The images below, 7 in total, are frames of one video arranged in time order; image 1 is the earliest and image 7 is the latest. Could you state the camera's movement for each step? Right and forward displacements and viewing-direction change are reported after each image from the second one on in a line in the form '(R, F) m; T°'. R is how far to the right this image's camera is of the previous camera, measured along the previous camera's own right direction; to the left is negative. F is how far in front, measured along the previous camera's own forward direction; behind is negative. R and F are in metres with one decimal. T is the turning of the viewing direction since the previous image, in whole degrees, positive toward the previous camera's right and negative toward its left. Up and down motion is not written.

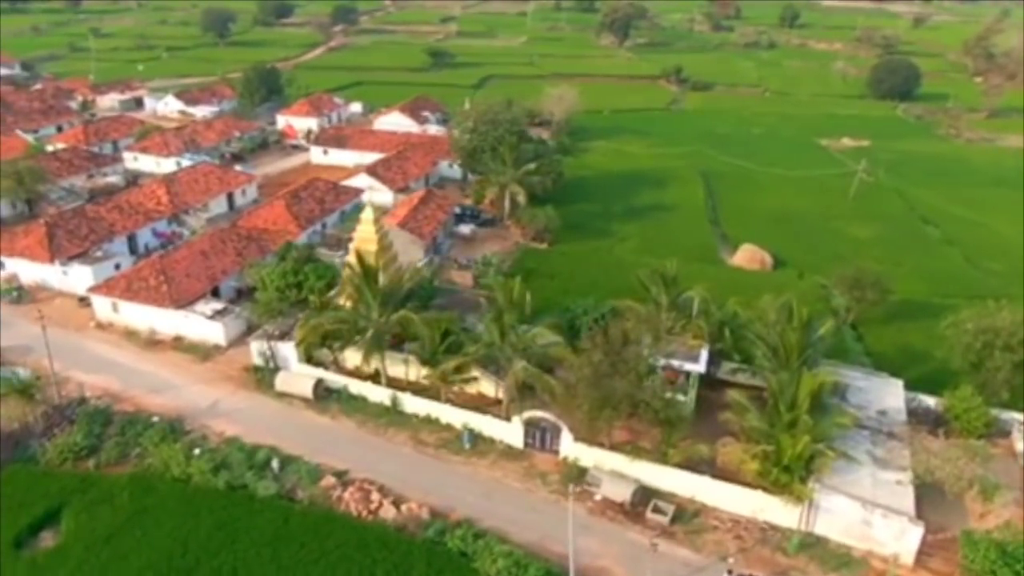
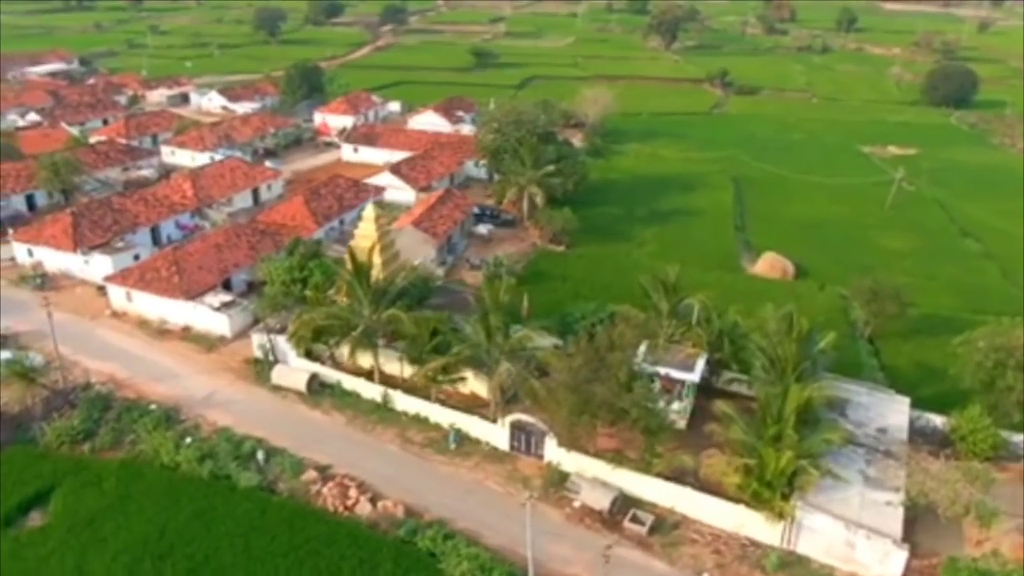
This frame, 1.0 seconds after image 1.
(+3.3, +0.2) m; -4°
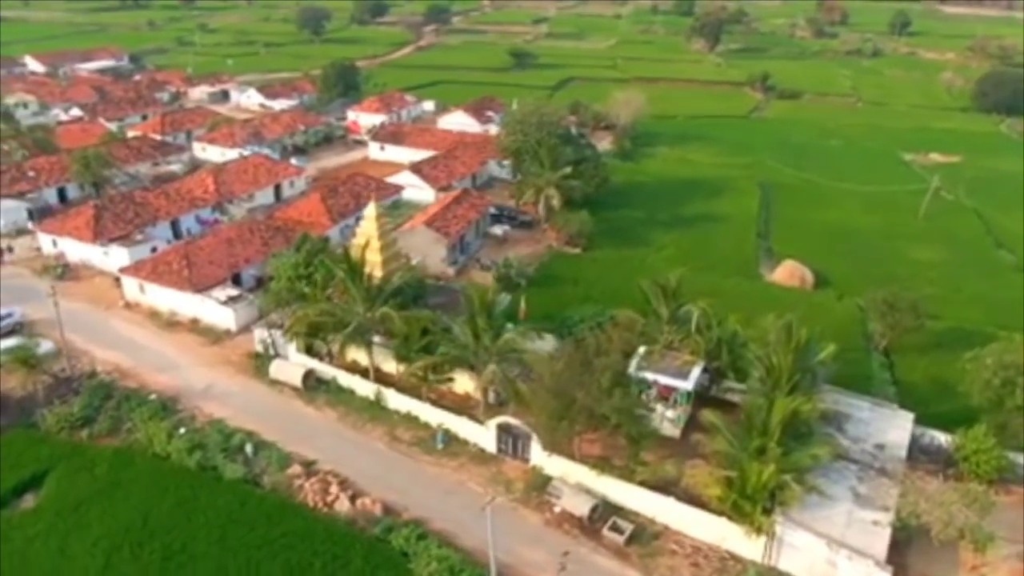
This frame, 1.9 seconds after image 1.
(+3.0, +0.3) m; -4°
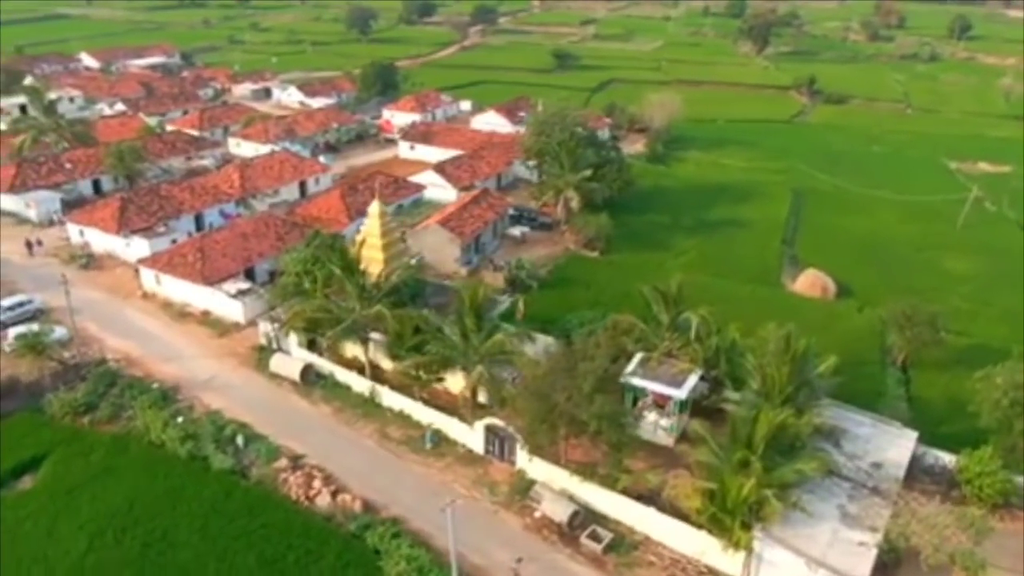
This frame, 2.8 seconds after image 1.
(+3.1, +0.3) m; -4°
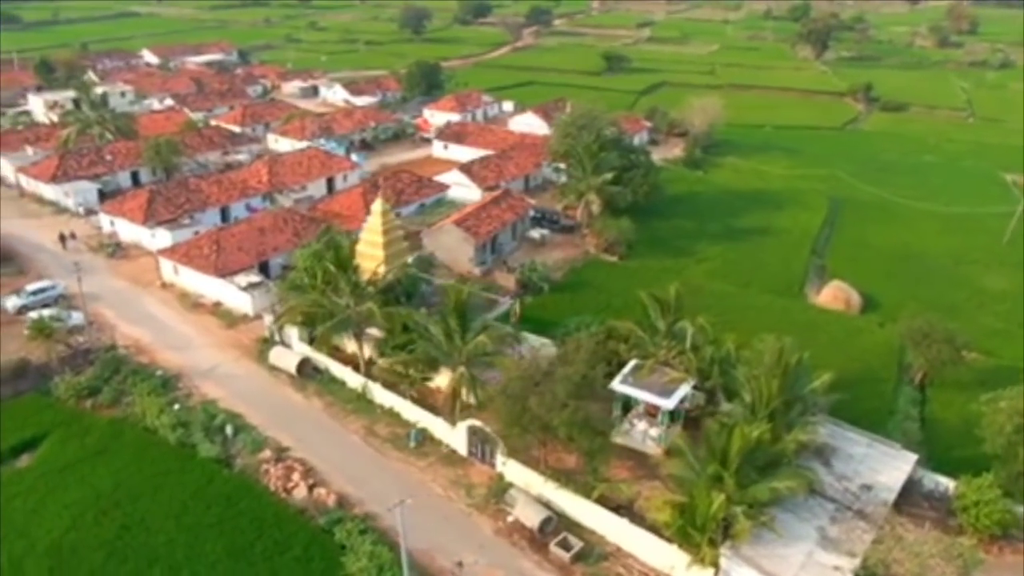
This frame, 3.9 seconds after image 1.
(+3.7, +0.5) m; -5°
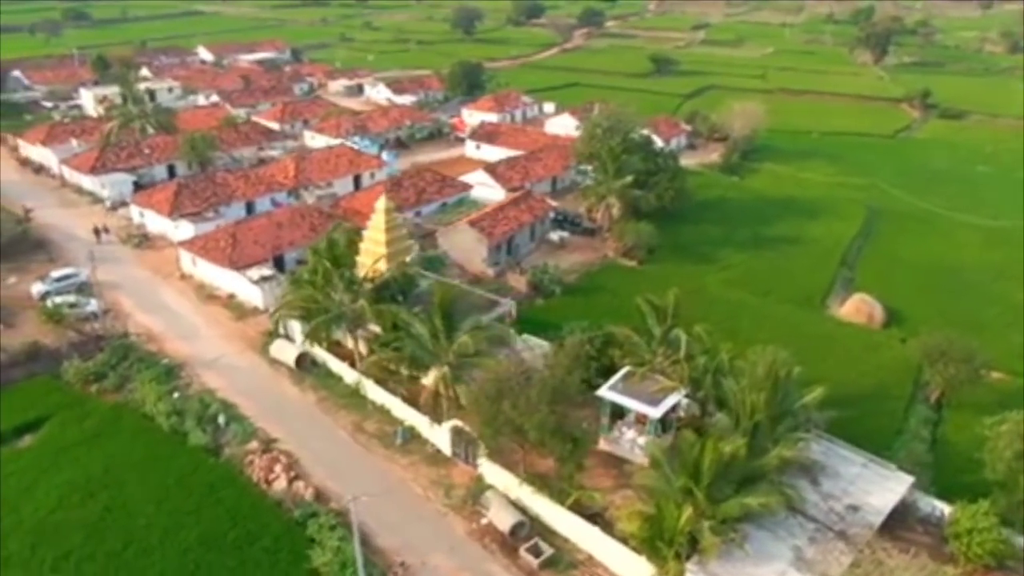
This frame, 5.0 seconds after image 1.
(+3.5, +0.5) m; -5°
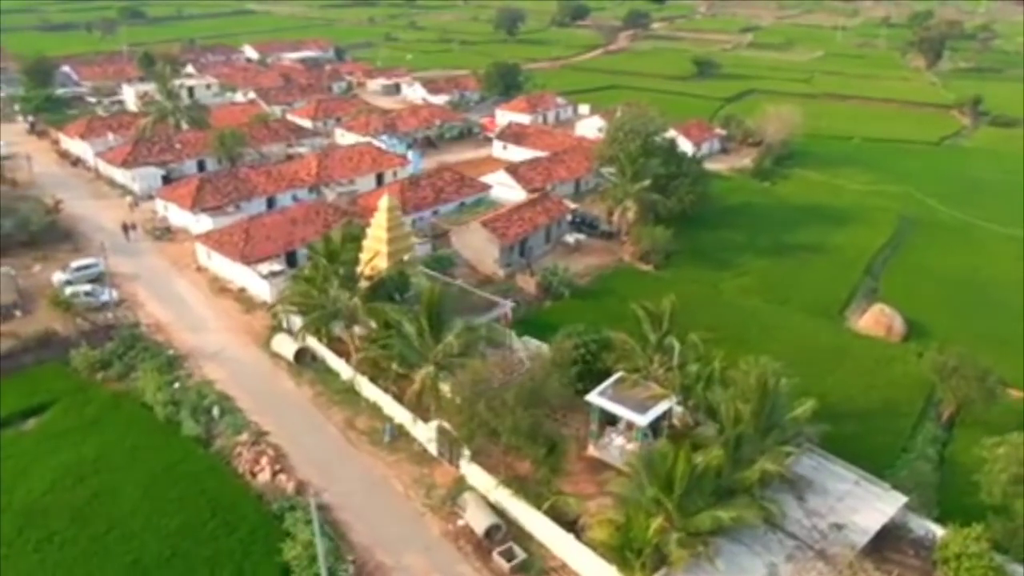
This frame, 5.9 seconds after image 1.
(+3.0, +0.5) m; -4°
